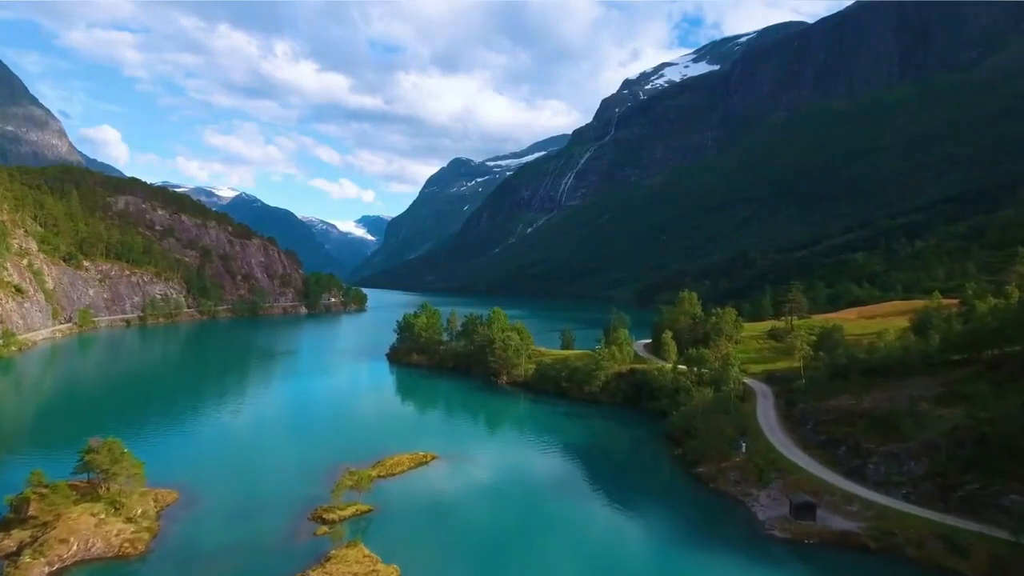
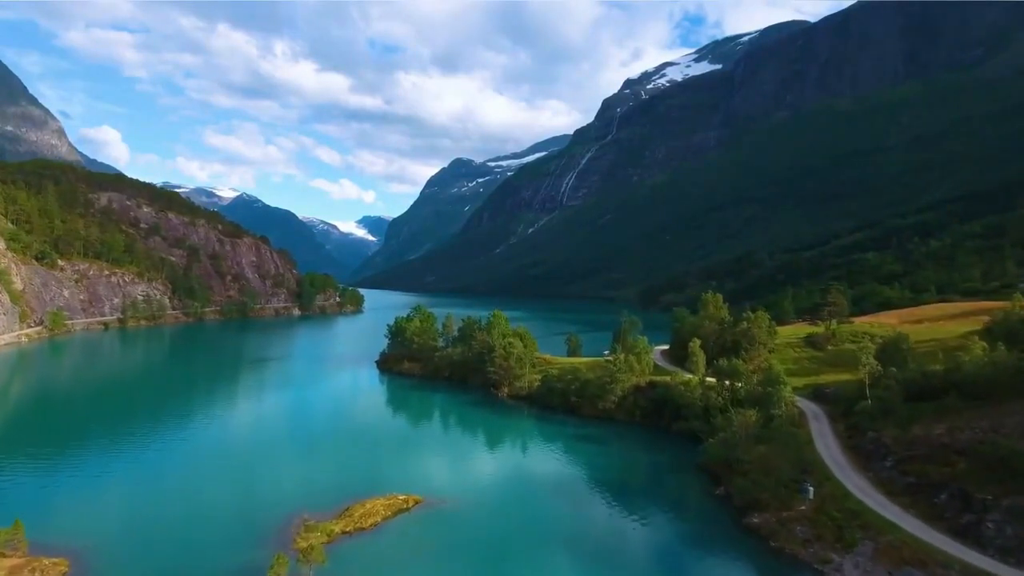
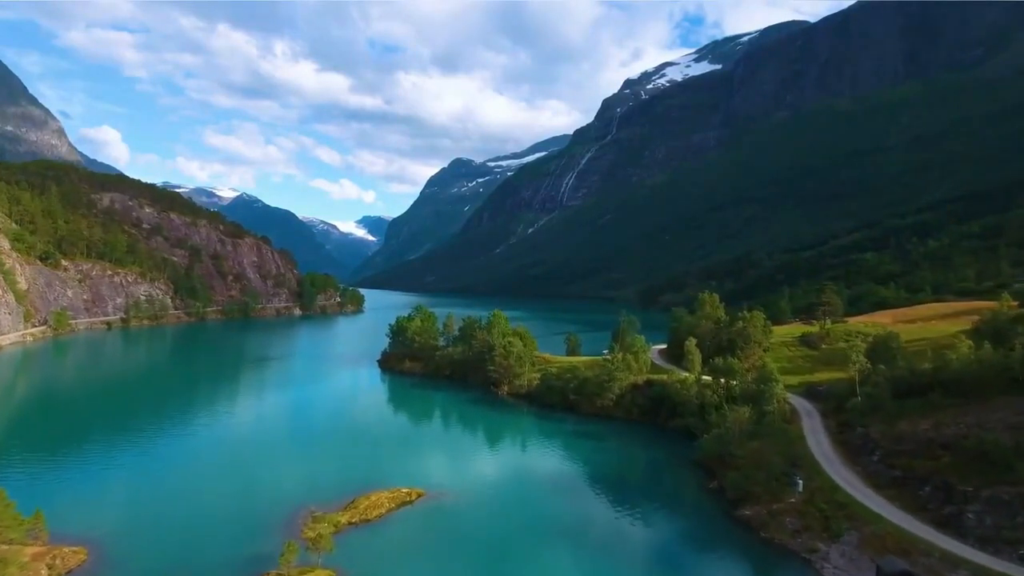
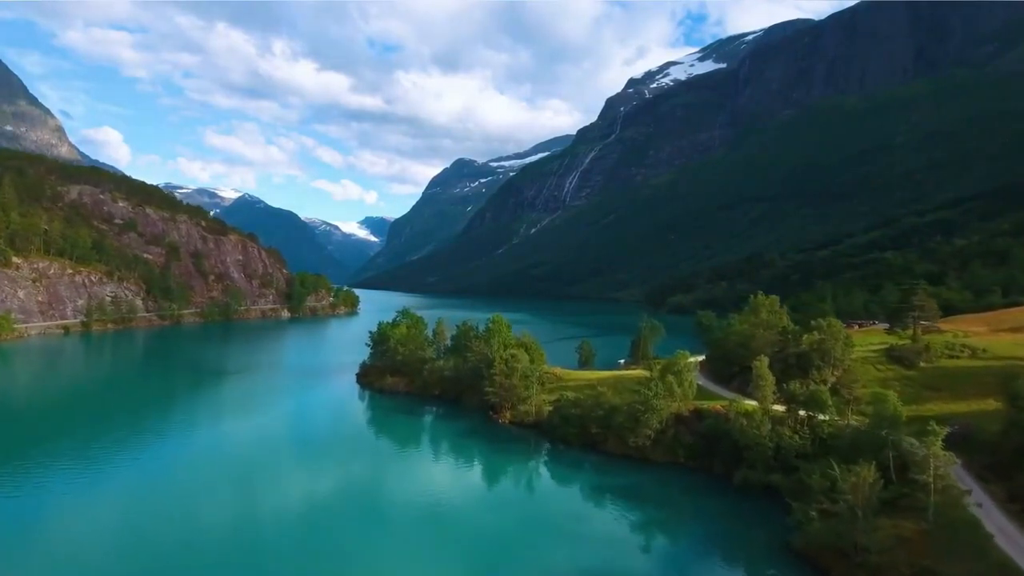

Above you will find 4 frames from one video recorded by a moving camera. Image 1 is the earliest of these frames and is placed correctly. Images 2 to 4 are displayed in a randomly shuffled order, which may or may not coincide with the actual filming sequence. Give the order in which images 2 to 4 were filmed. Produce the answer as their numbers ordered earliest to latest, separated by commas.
3, 2, 4
